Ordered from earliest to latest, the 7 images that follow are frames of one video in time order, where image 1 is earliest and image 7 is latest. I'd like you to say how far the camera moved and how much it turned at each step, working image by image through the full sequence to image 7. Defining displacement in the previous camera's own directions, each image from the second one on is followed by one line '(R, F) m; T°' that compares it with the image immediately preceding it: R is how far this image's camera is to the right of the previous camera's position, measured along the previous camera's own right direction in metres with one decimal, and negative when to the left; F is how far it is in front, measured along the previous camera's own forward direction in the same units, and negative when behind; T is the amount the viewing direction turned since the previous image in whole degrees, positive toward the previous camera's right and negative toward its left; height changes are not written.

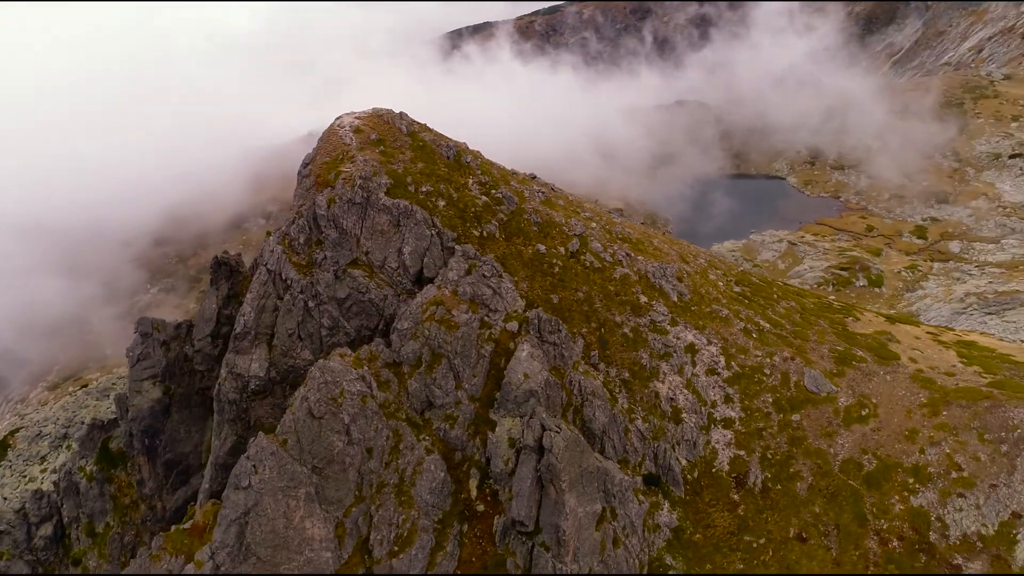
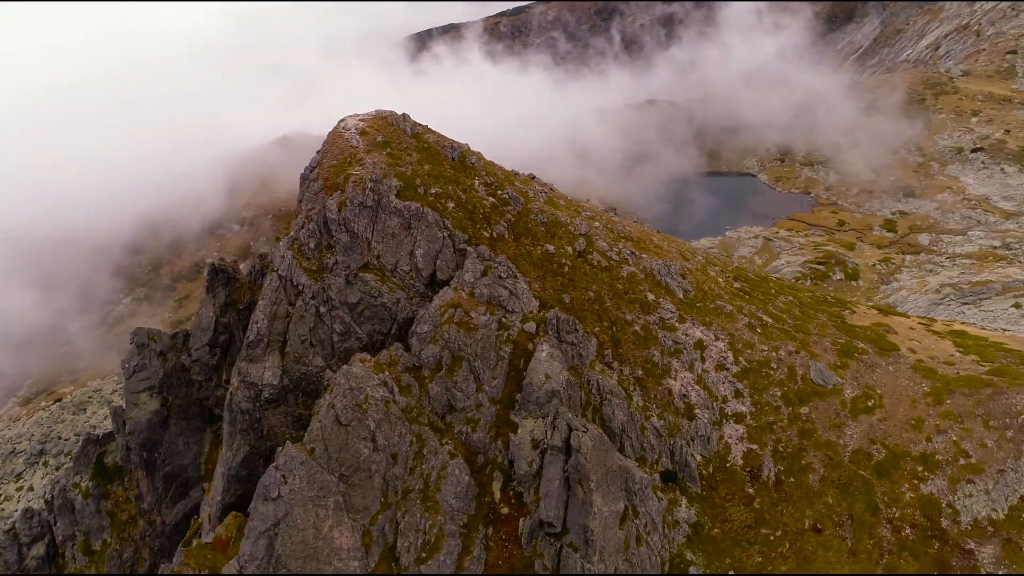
(-3.8, +0.4) m; +3°
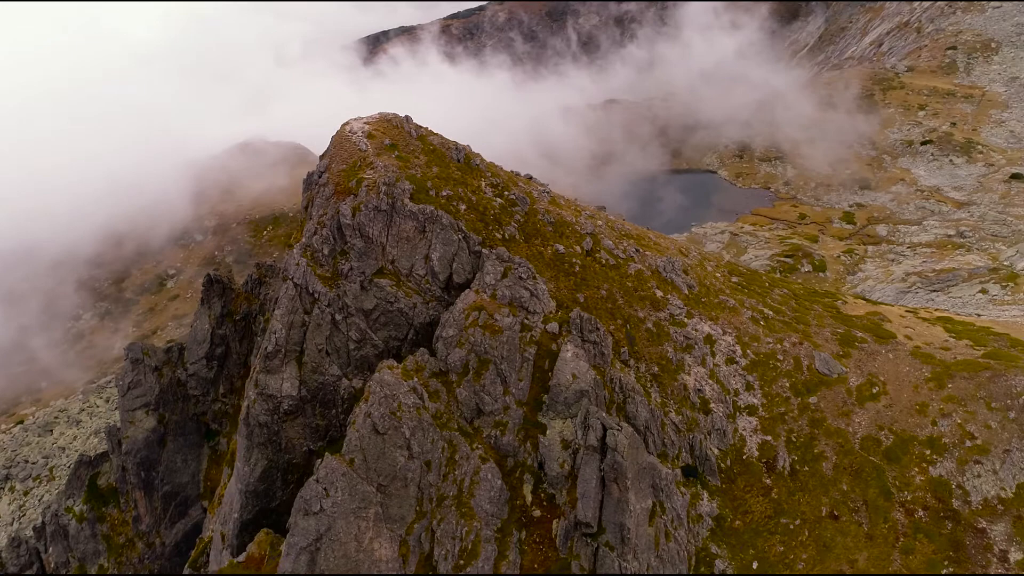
(-5.0, +0.6) m; +4°
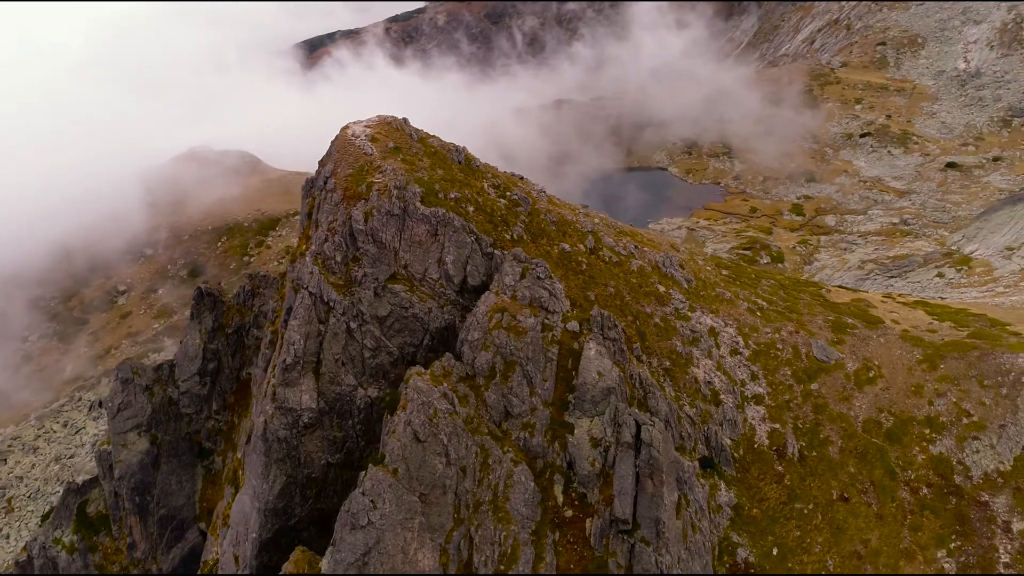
(-5.7, +0.6) m; +4°
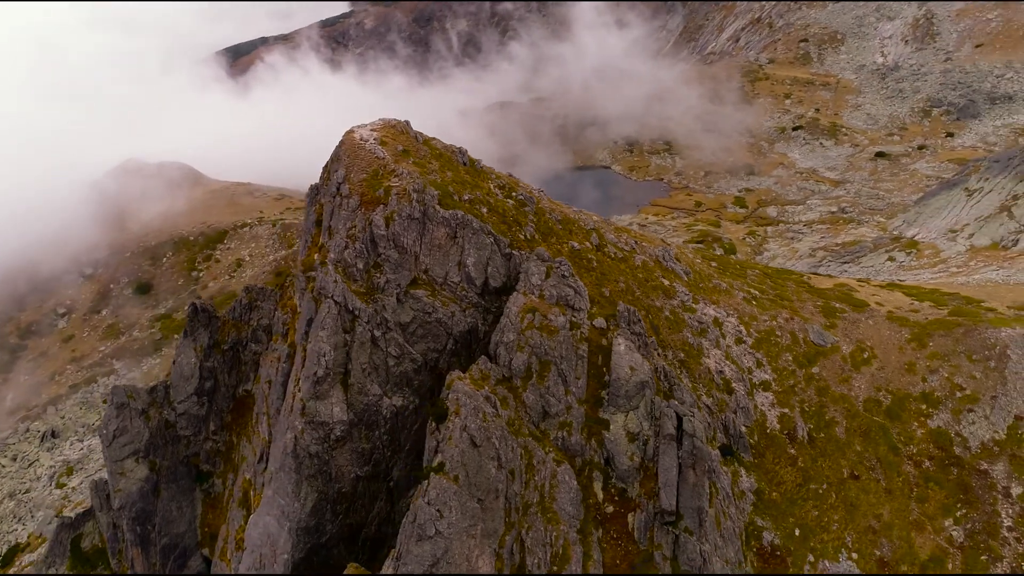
(-6.9, +0.7) m; +5°
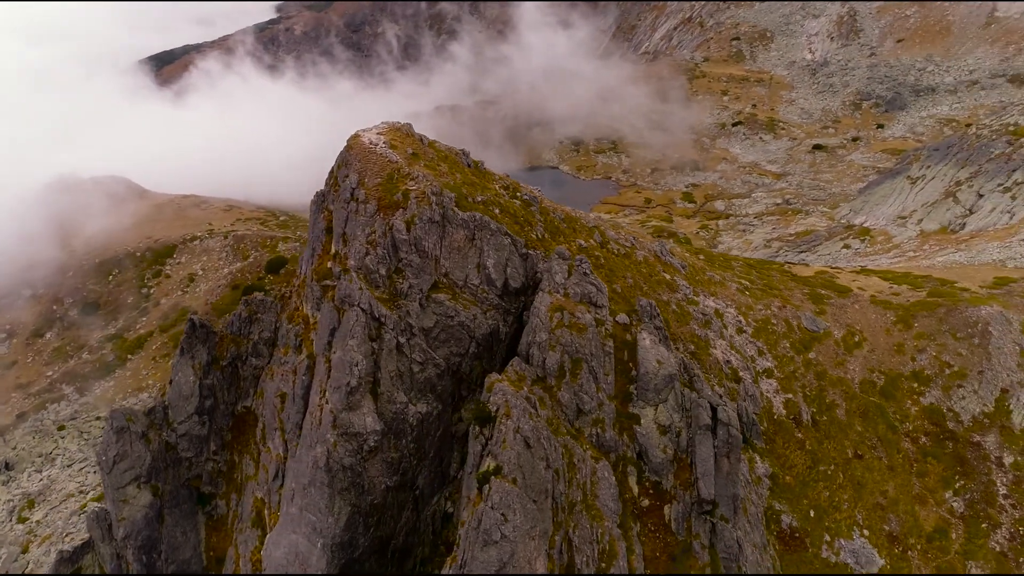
(-6.4, +0.5) m; +5°
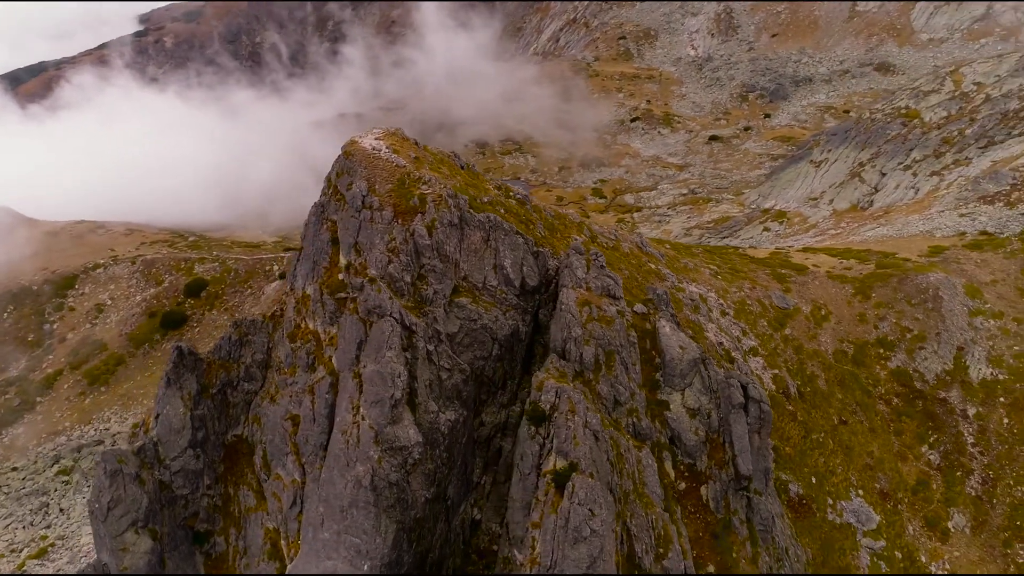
(-9.5, +1.0) m; +8°
